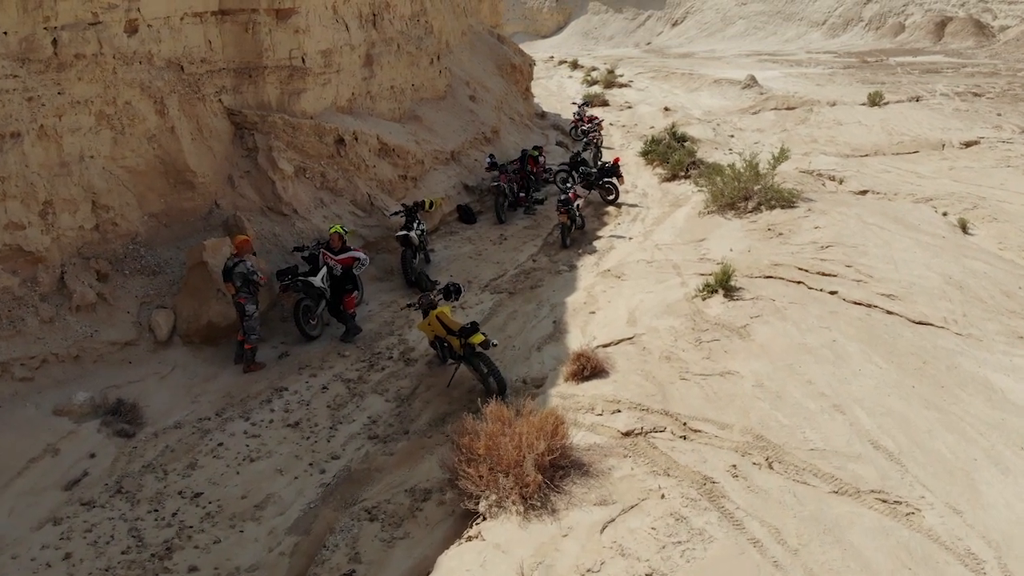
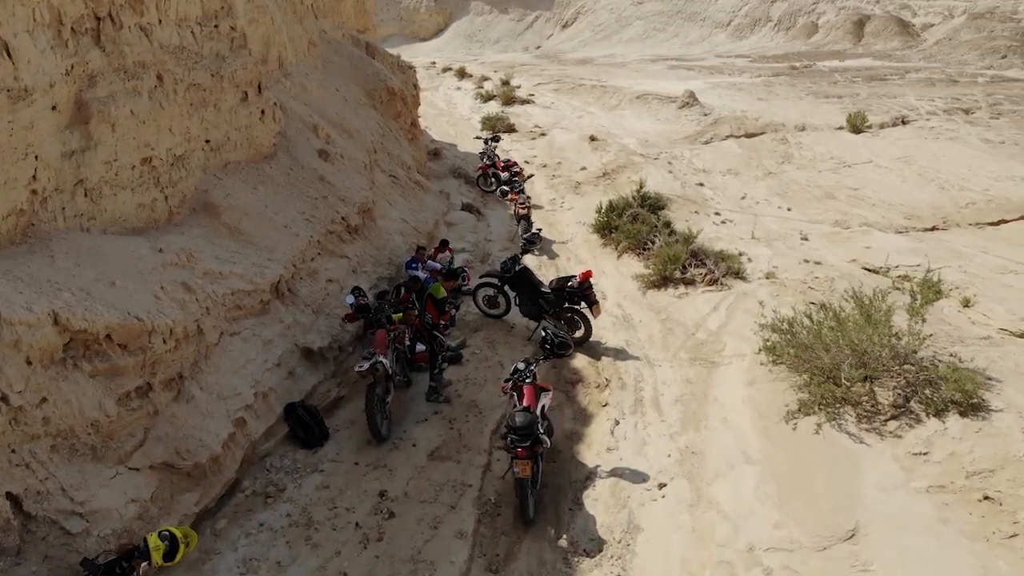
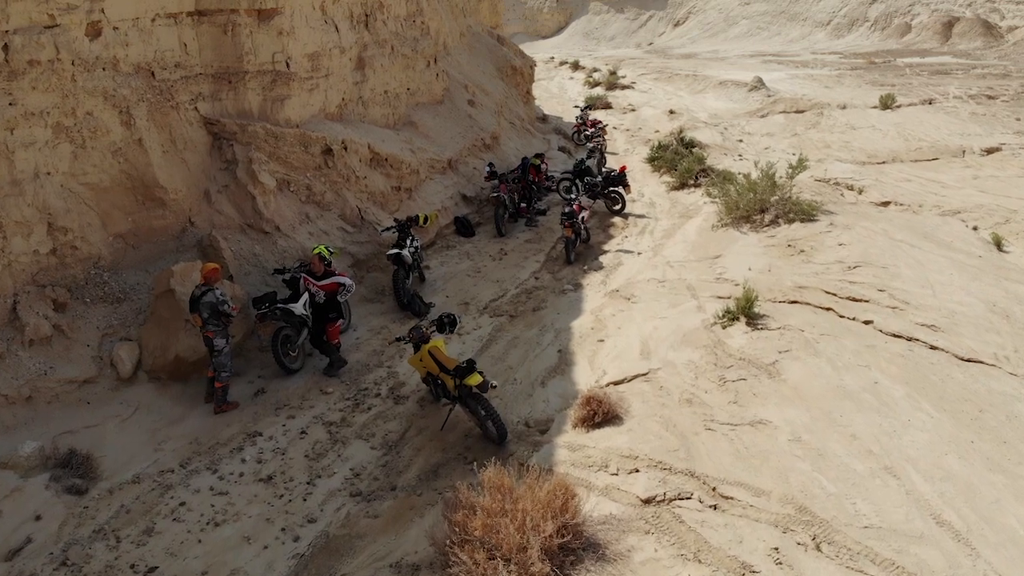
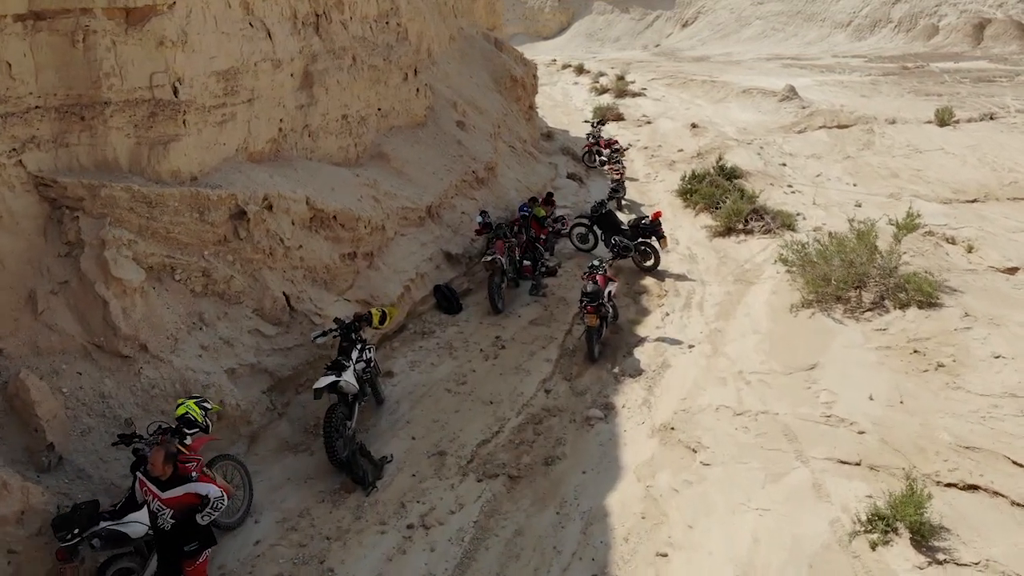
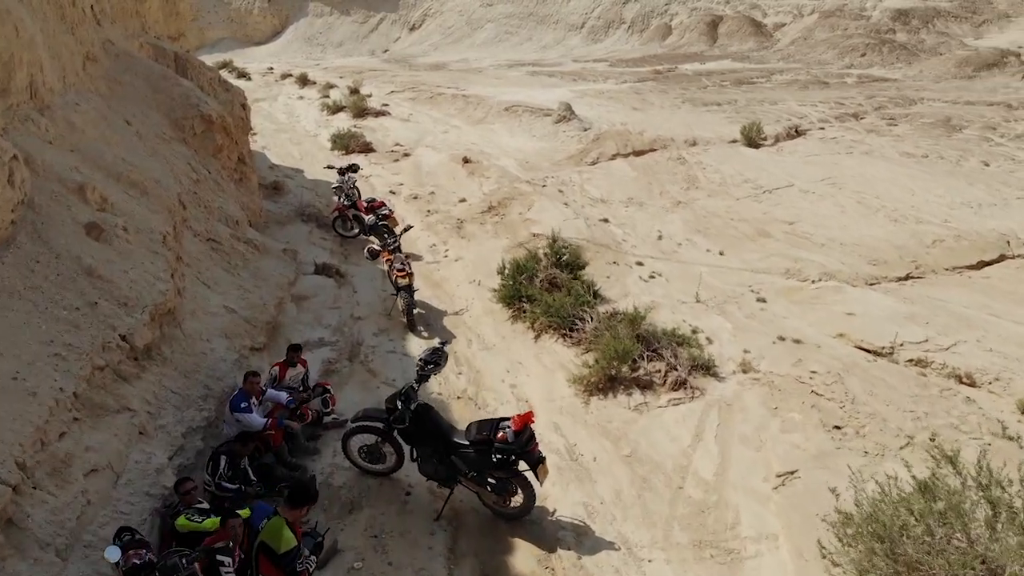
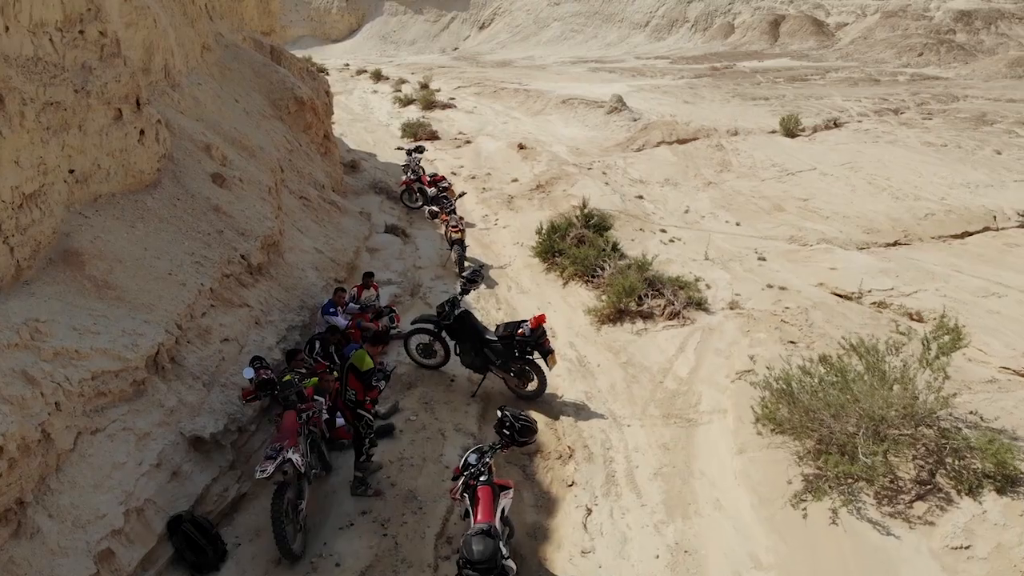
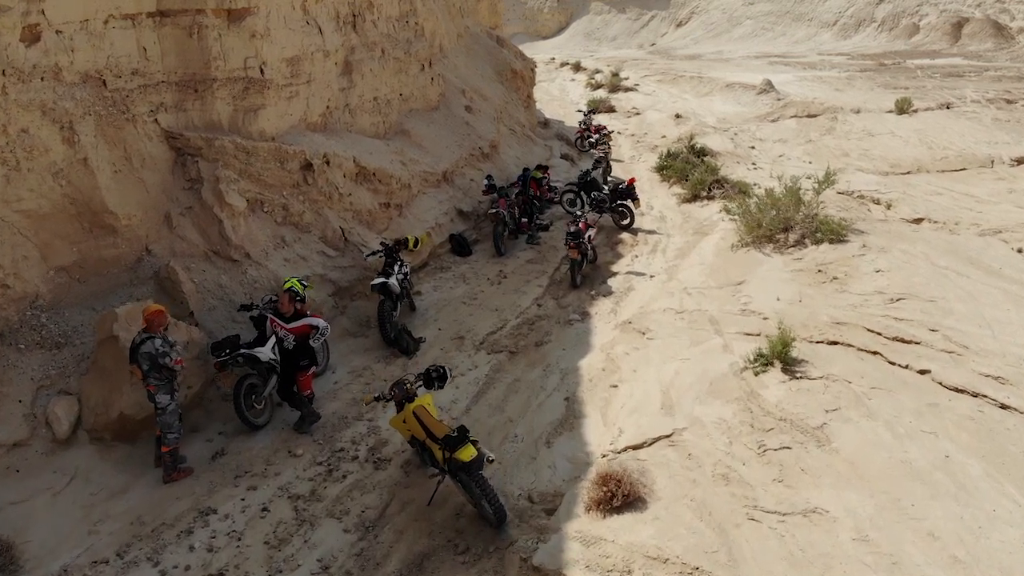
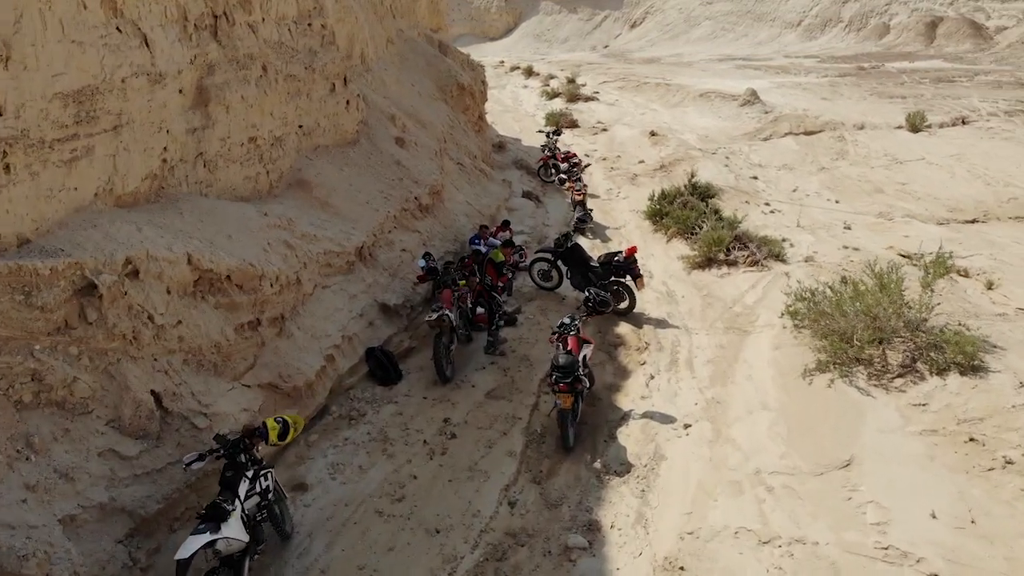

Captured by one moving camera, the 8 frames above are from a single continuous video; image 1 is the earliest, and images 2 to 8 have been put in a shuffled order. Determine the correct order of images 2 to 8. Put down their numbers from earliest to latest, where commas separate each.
3, 7, 4, 8, 2, 6, 5
